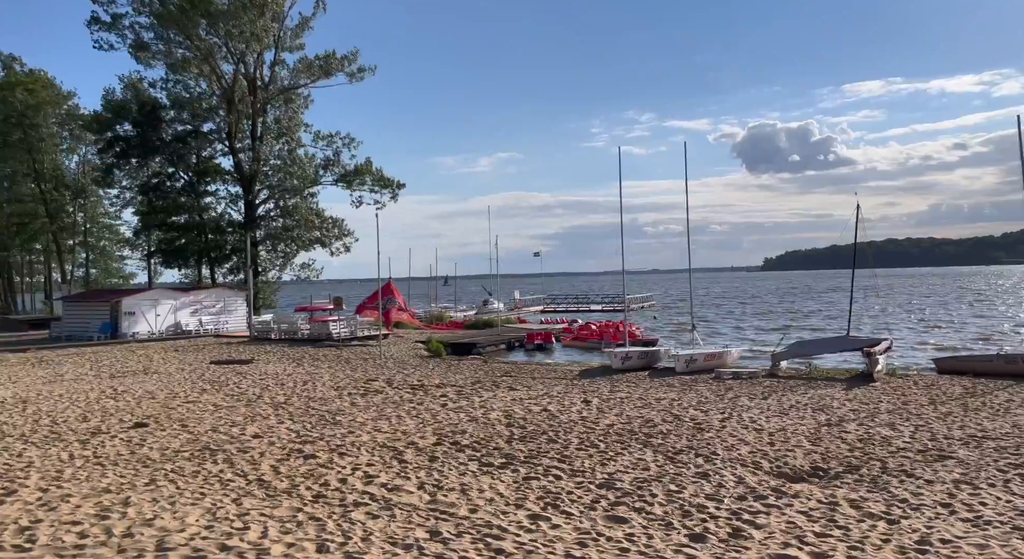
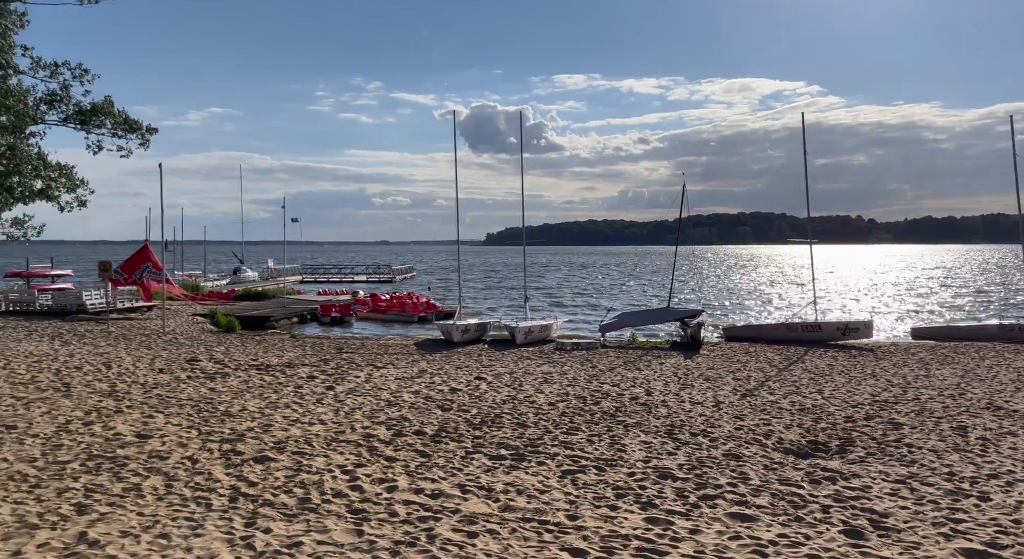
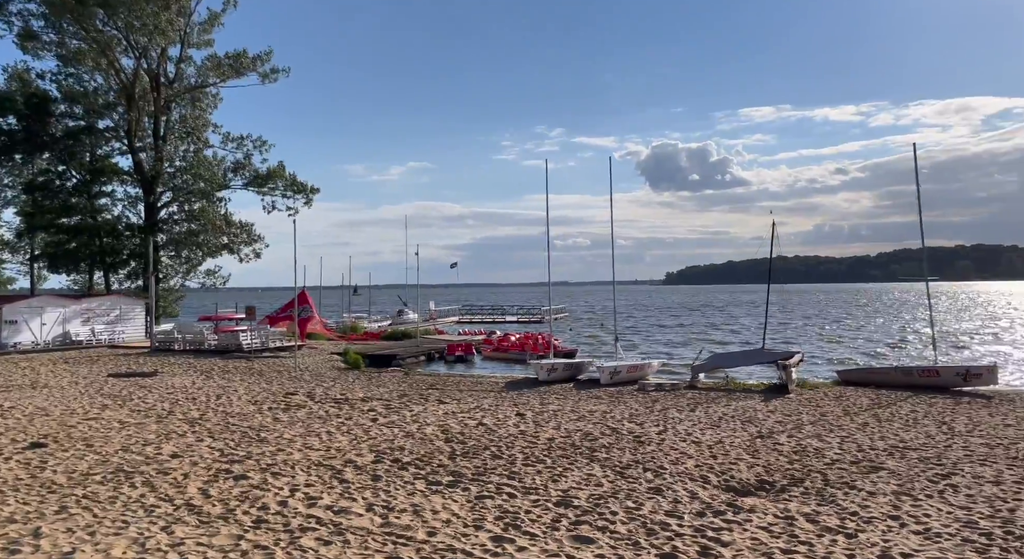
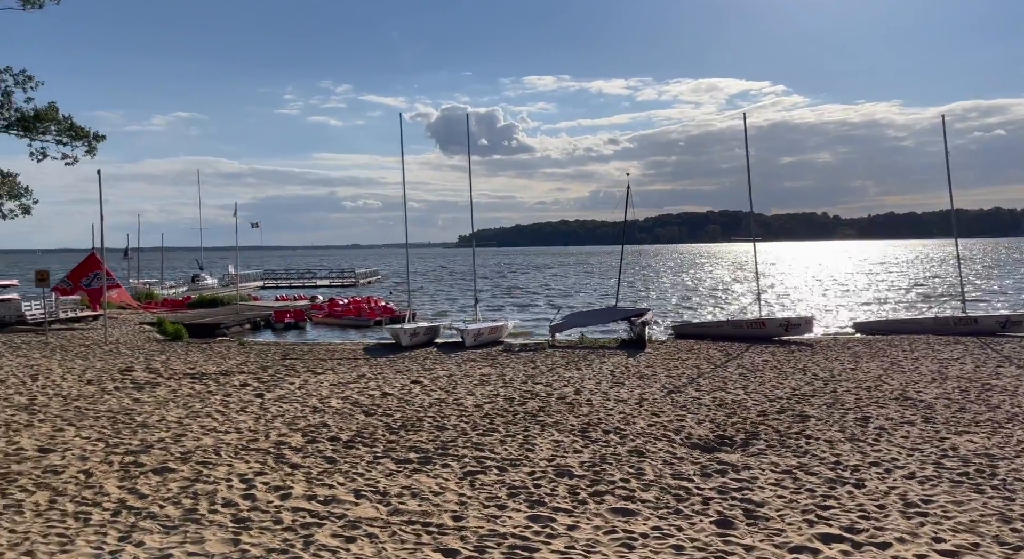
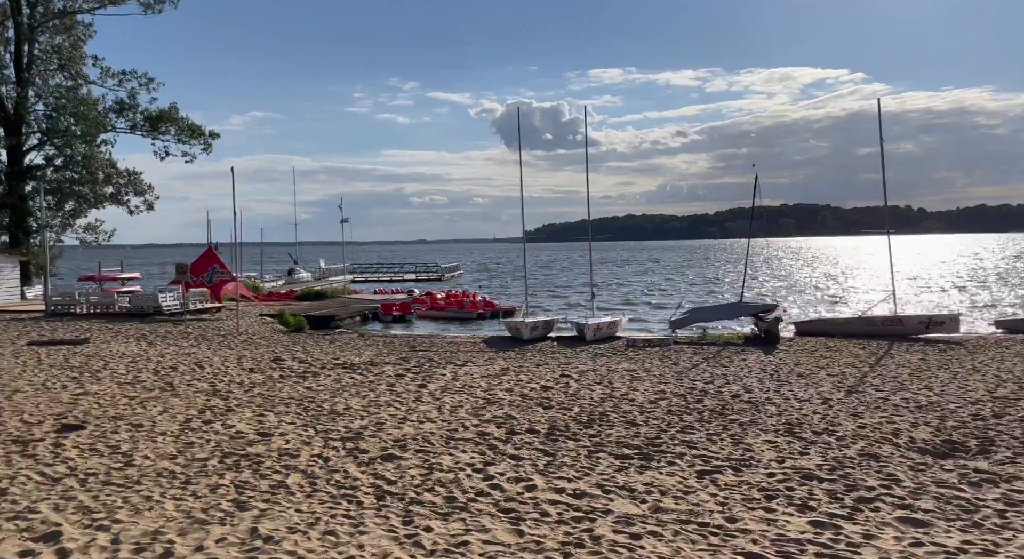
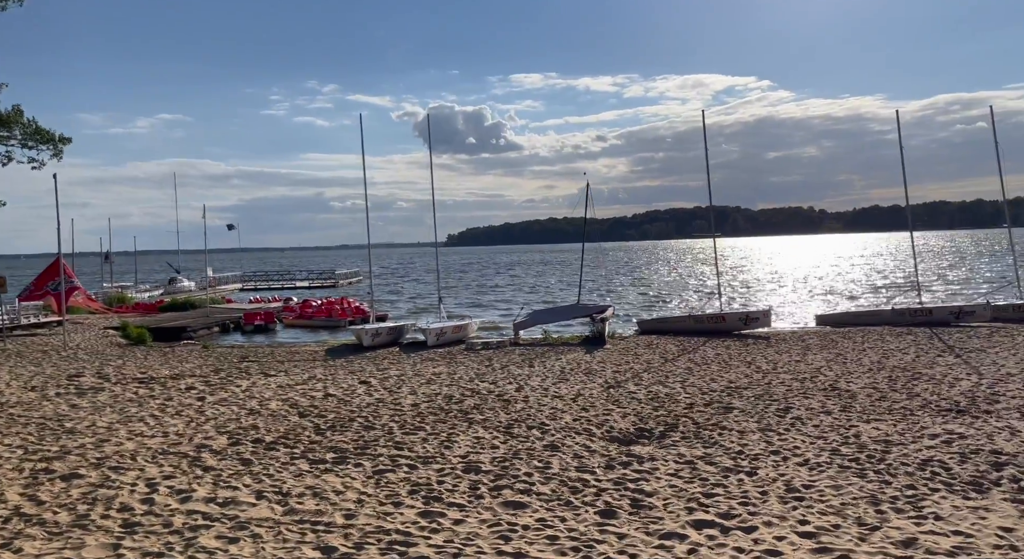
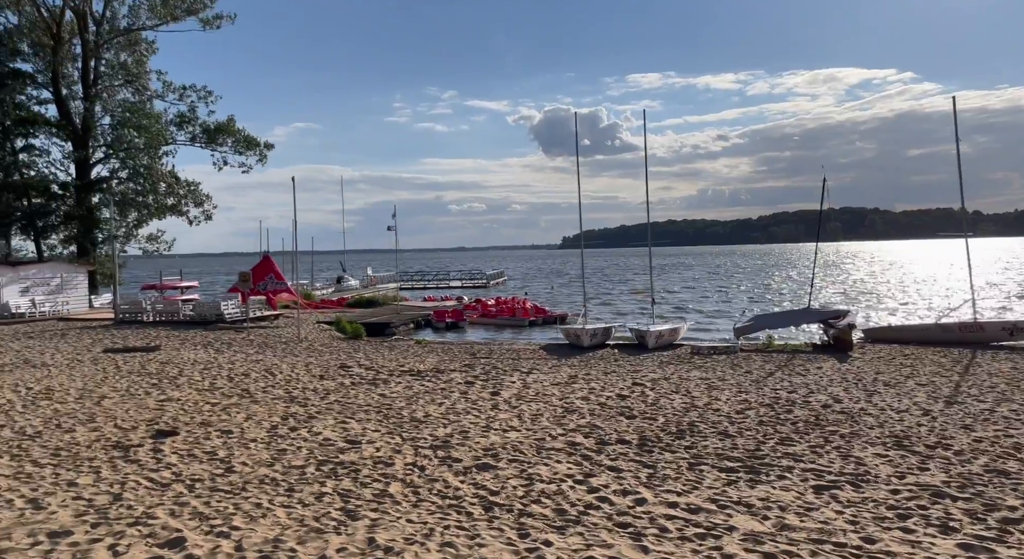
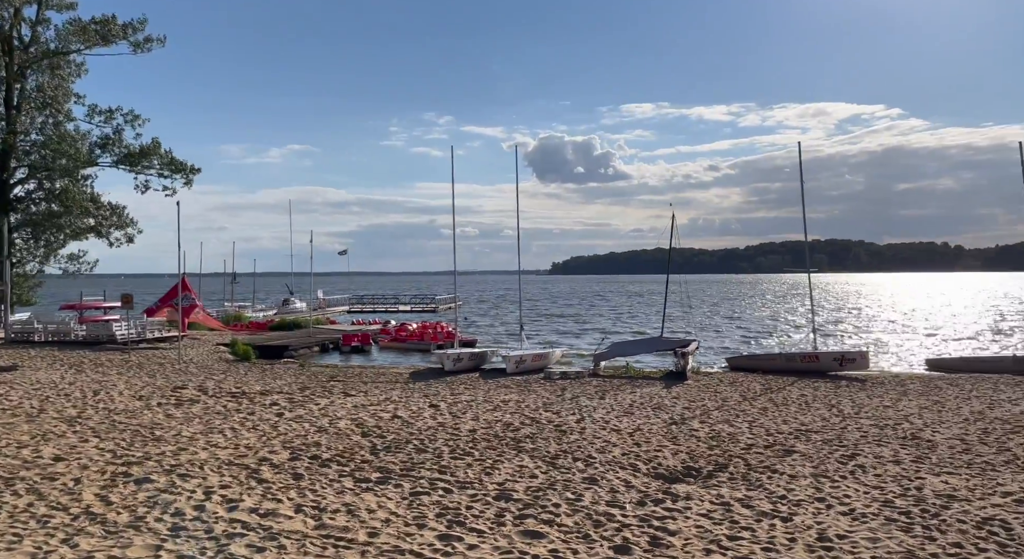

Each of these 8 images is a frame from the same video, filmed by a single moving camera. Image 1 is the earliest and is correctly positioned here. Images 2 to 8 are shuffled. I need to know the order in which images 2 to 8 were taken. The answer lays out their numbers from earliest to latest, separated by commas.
3, 8, 6, 4, 2, 5, 7
